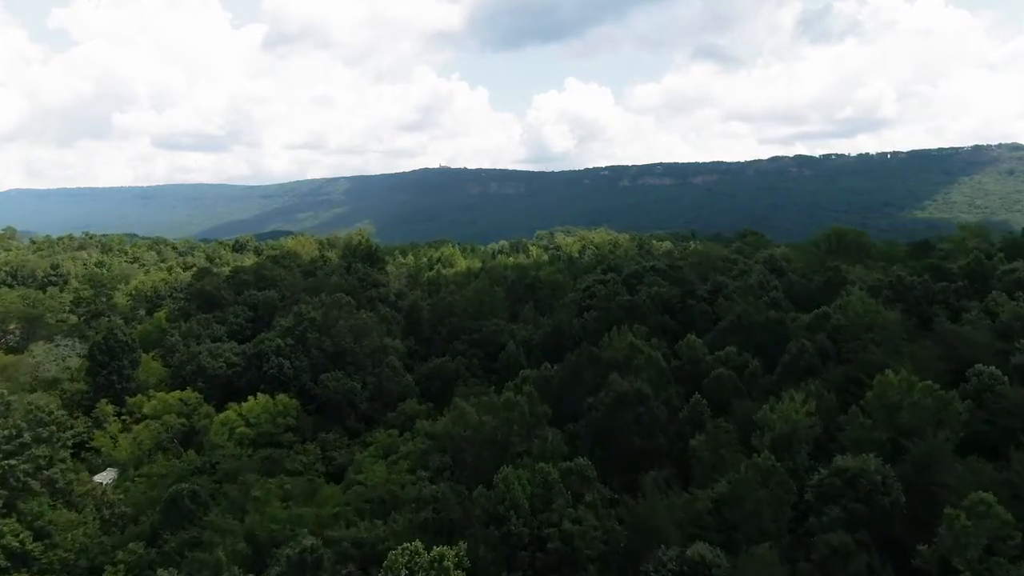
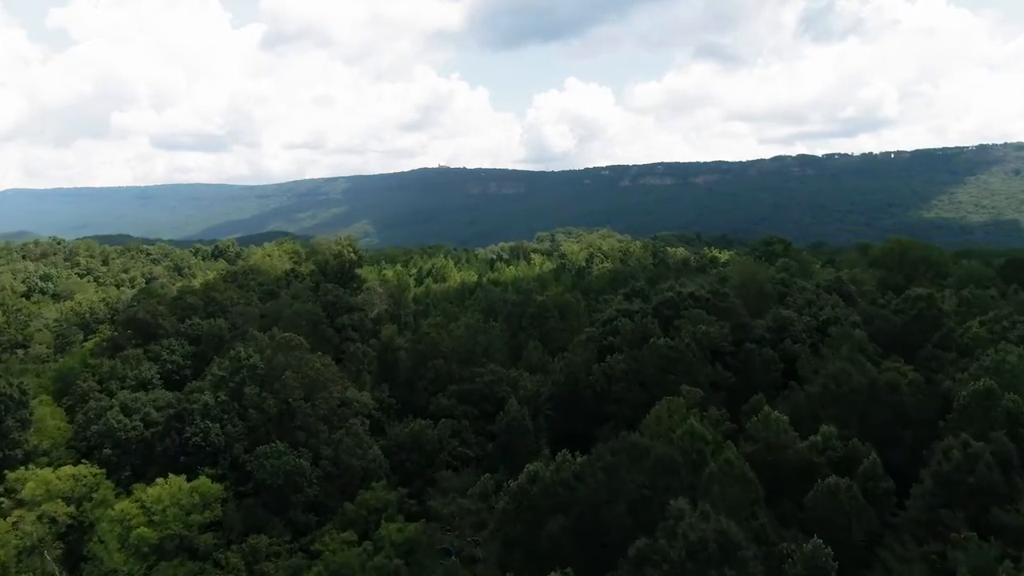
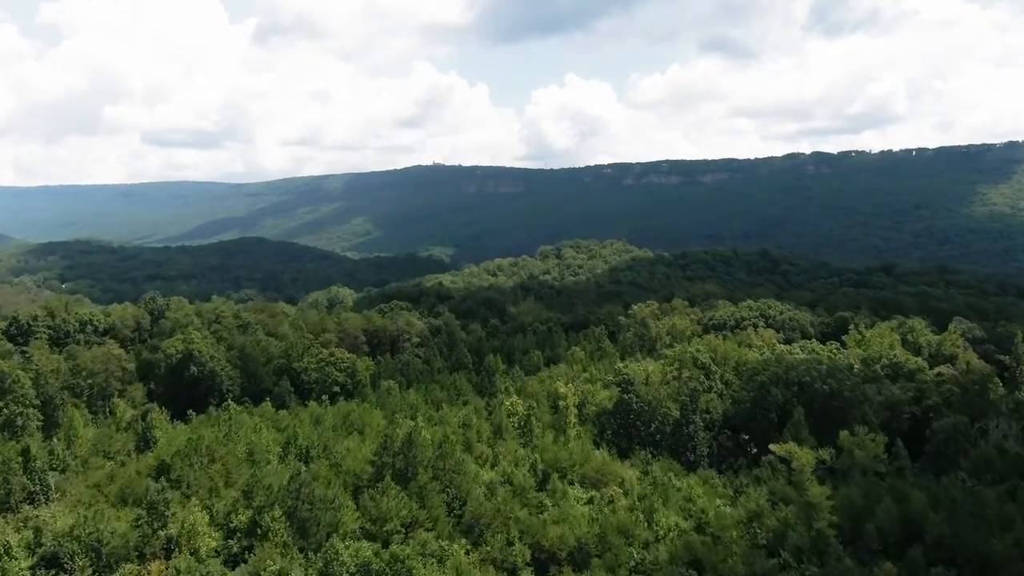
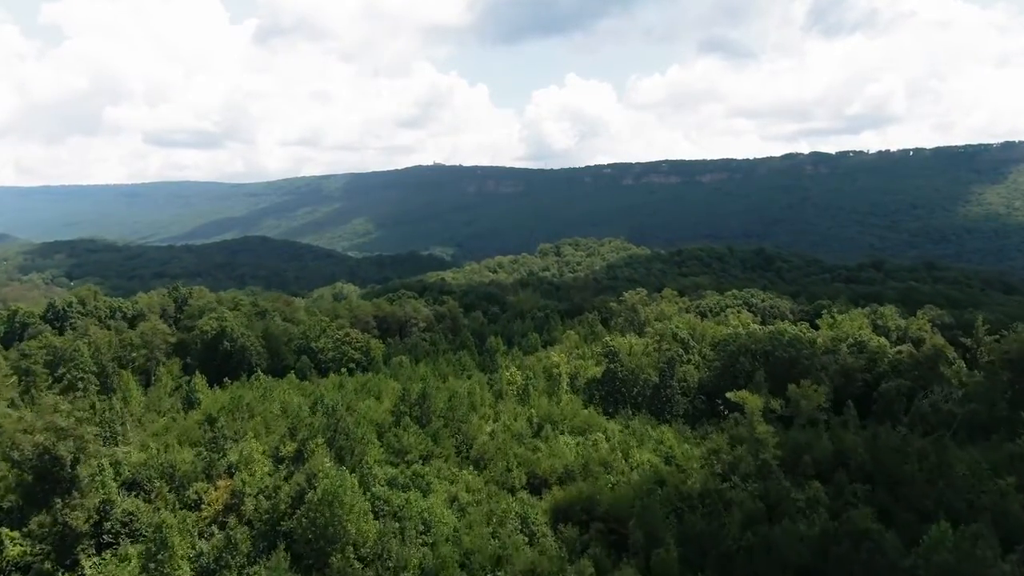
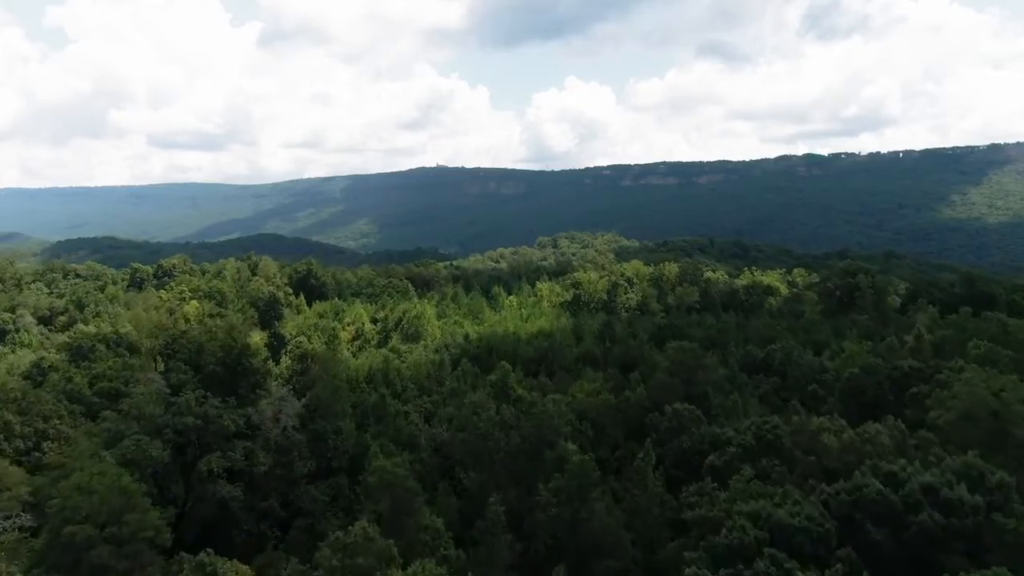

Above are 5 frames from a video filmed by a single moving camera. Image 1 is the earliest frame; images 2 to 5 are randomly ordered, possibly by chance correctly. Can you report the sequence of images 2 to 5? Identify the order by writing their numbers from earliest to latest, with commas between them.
2, 5, 4, 3
